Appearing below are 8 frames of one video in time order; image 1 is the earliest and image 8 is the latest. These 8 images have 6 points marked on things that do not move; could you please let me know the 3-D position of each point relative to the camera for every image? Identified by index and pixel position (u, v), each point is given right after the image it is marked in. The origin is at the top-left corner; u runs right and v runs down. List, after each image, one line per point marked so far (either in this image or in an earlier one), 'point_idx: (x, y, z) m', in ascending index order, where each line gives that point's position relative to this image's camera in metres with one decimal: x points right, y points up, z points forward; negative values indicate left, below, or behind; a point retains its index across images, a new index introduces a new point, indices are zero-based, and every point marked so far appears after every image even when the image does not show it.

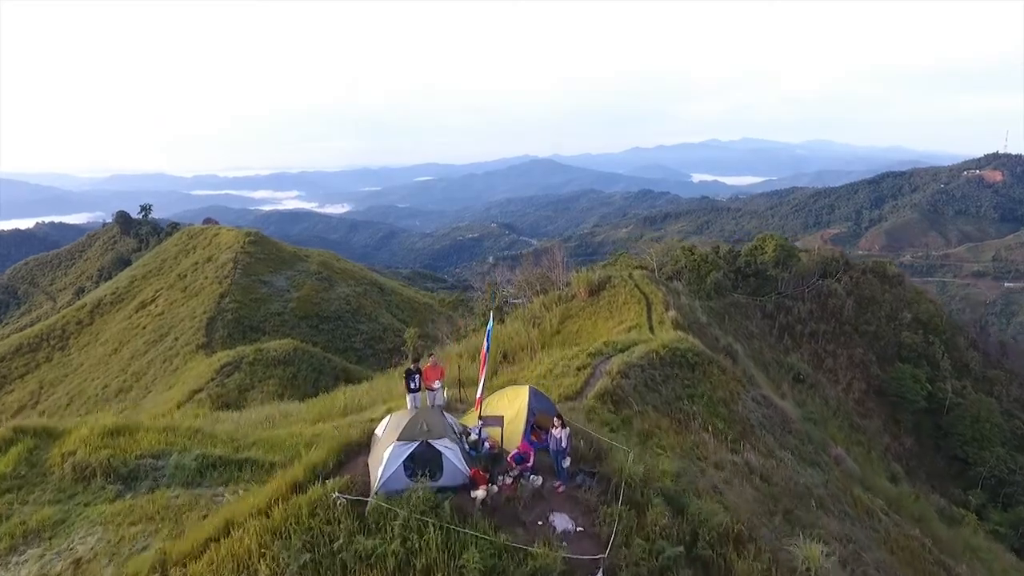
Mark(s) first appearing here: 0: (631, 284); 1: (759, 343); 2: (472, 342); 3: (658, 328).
0: (+3.0, +0.1, +15.7) m
1: (+7.4, -1.7, +19.4) m
2: (-1.1, -1.4, +16.4) m
3: (+3.1, -0.8, +13.5) m
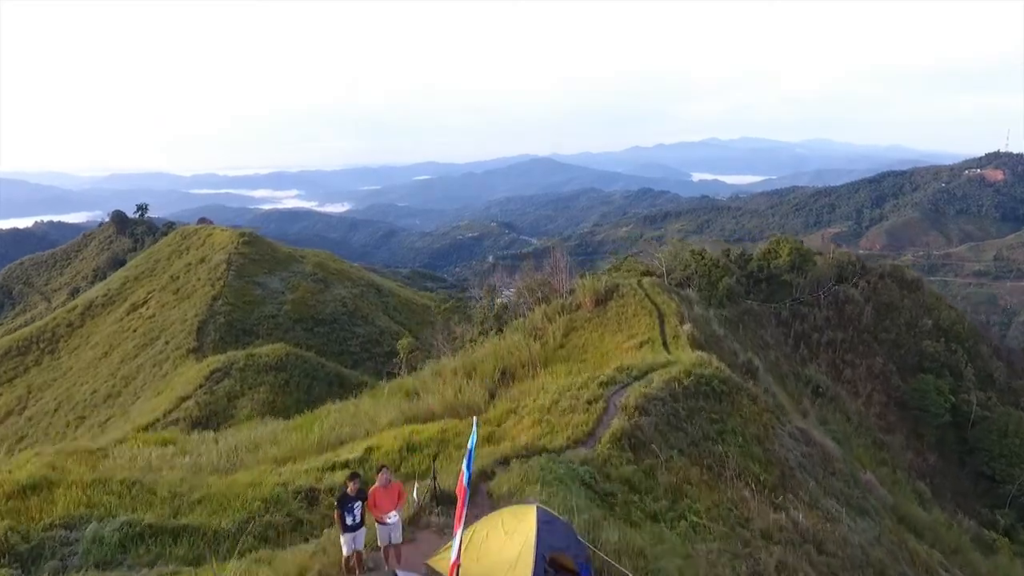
0: (+3.0, -0.2, +14.5) m
1: (+7.4, -1.9, +18.1) m
2: (-1.1, -1.7, +15.2) m
3: (+3.1, -1.0, +12.3) m
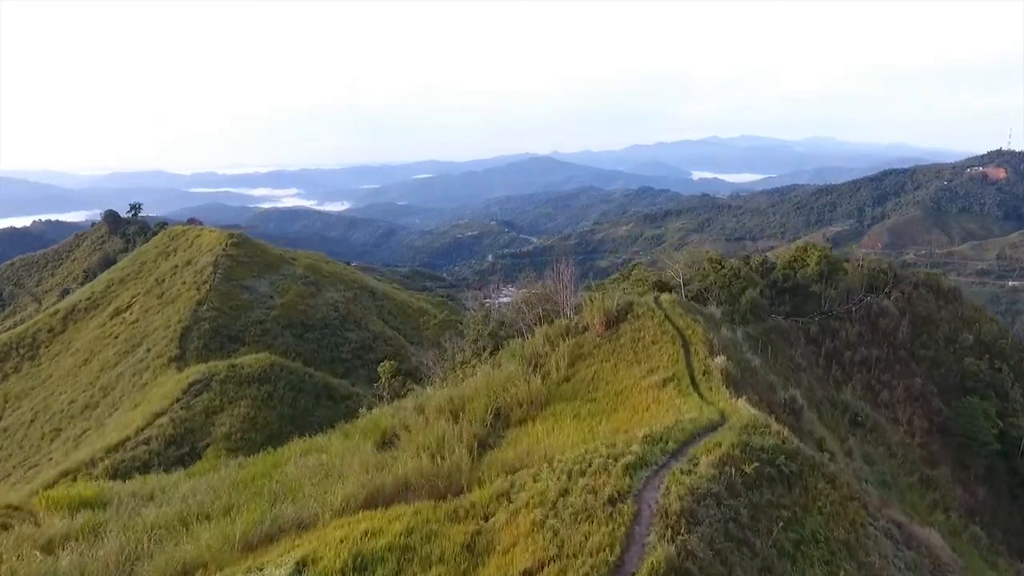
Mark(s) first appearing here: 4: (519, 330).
0: (+2.9, -0.5, +12.3) m
1: (+7.3, -2.2, +16.0) m
2: (-1.1, -2.0, +13.0) m
3: (+3.0, -1.4, +10.1) m
4: (+0.3, -1.1, +16.4) m
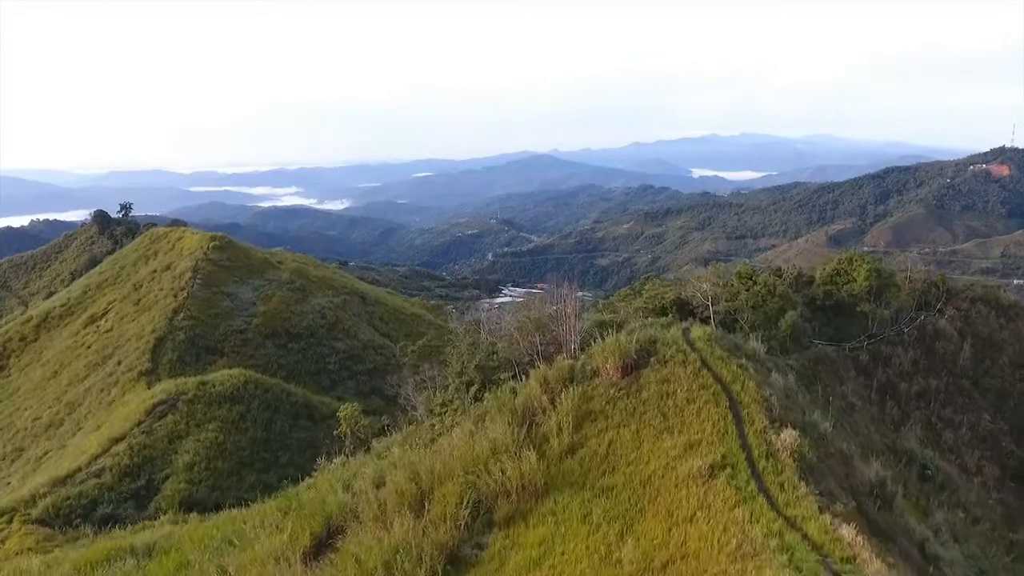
0: (+2.7, -1.1, +9.4) m
1: (+7.1, -2.7, +13.0) m
2: (-1.3, -2.6, +10.1) m
3: (+2.8, -1.9, +7.1) m
4: (+0.1, -1.6, +13.4) m
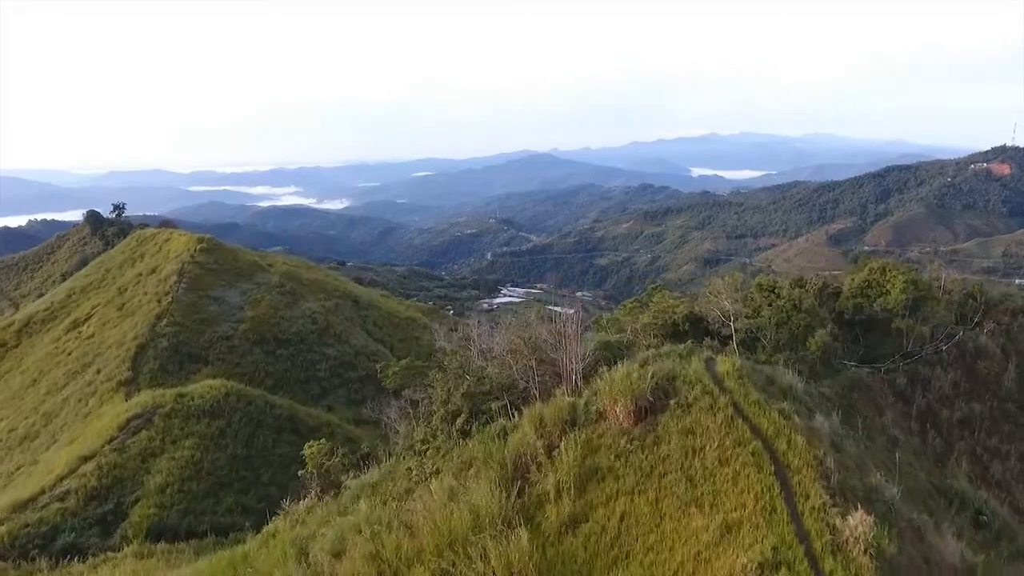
0: (+2.6, -1.4, +7.6) m
1: (+7.0, -3.1, +11.3) m
2: (-1.5, -2.9, +8.3) m
3: (+2.7, -2.3, +5.4) m
4: (-0.1, -1.9, +11.7) m
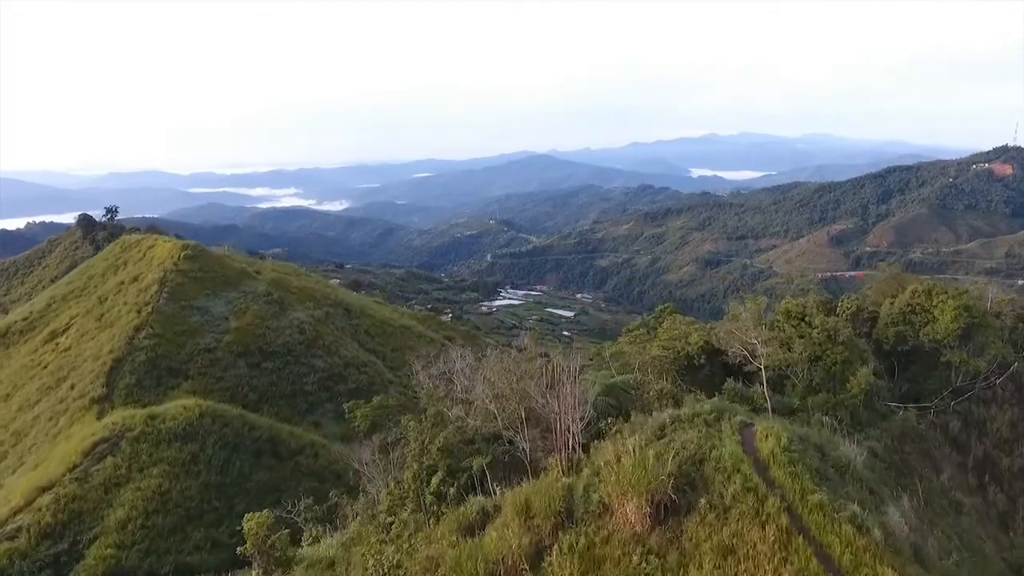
0: (+2.4, -1.9, +5.6) m
1: (+6.8, -3.6, +9.3) m
2: (-1.7, -3.4, +6.3) m
3: (+2.4, -2.8, +3.4) m
4: (-0.3, -2.5, +9.7) m
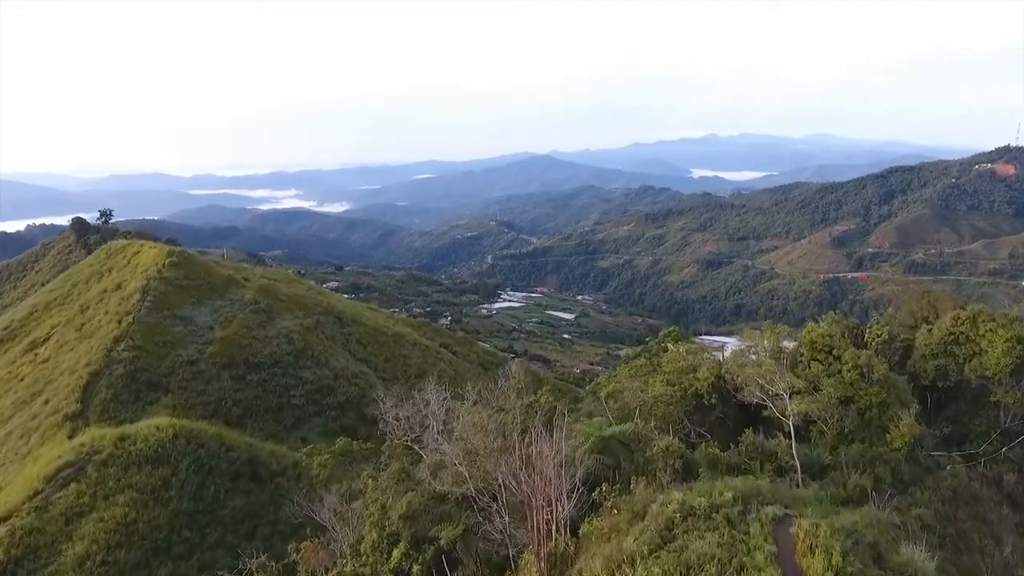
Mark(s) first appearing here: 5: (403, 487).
0: (+2.0, -2.4, +3.9) m
1: (+6.4, -4.0, +7.6) m
2: (-2.0, -3.9, +4.7) m
3: (+2.1, -3.2, +1.7) m
4: (-0.6, -3.0, +8.0) m
5: (-1.6, -3.0, +9.7) m
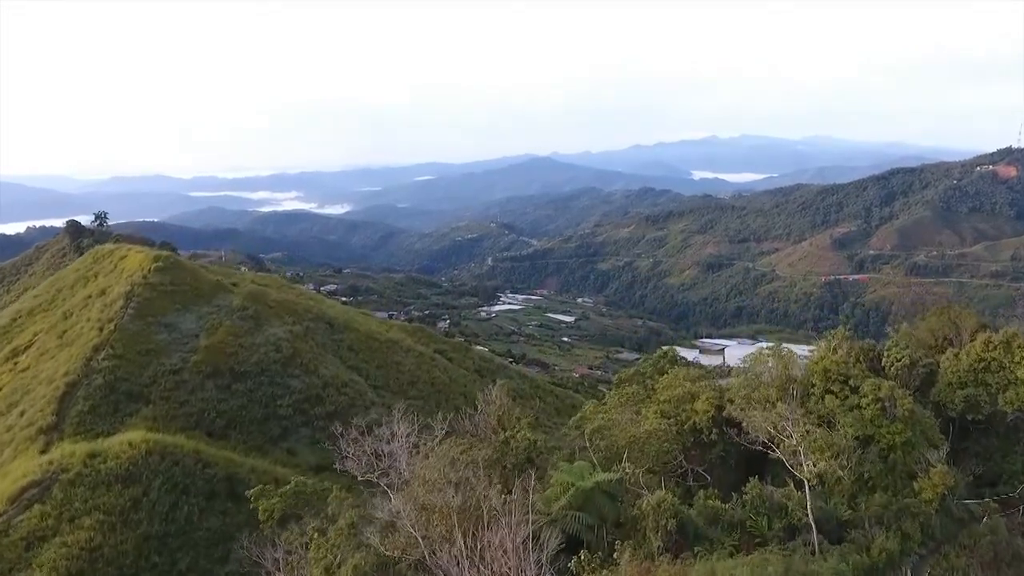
0: (+1.6, -2.7, +2.7) m
1: (+6.1, -4.3, +6.3) m
2: (-2.4, -4.2, +3.4) m
3: (+1.7, -3.5, +0.4) m
4: (-1.0, -3.3, +6.8) m
5: (-2.0, -3.3, +8.4) m
